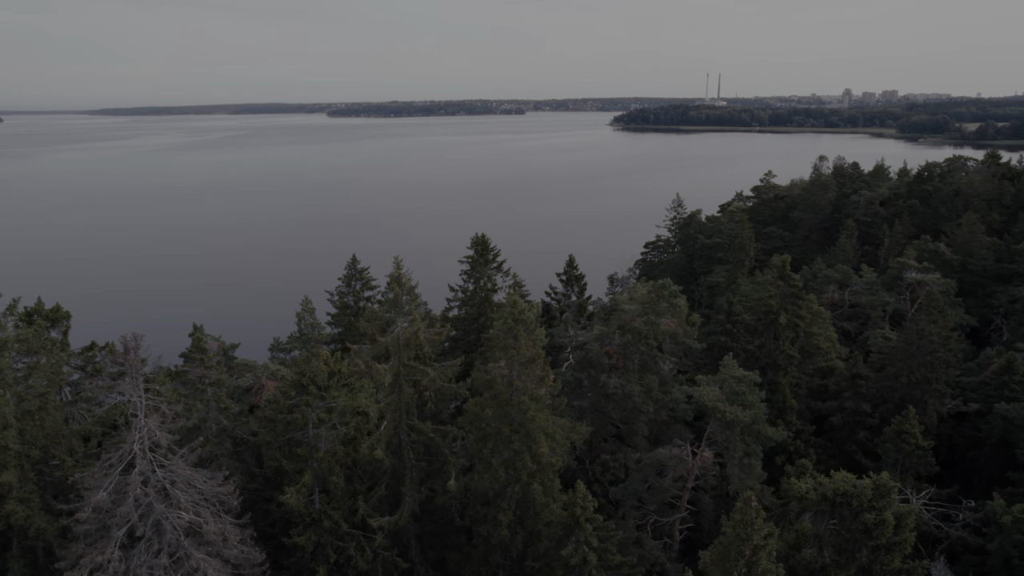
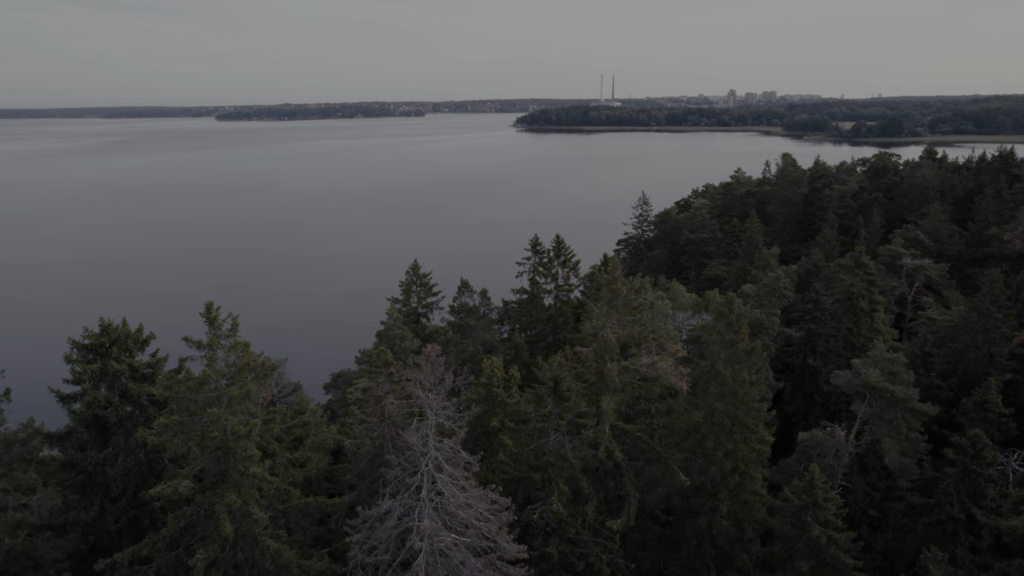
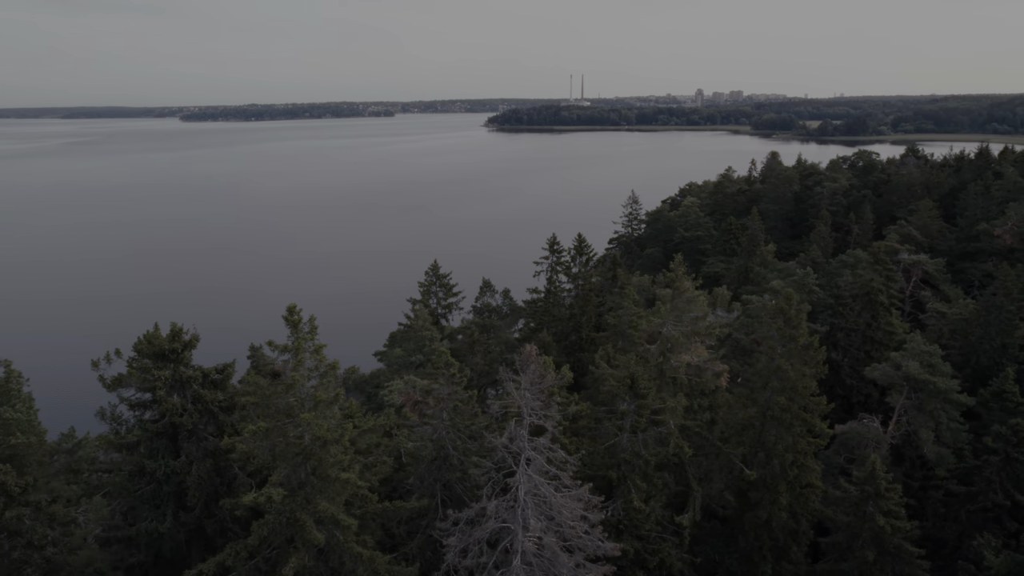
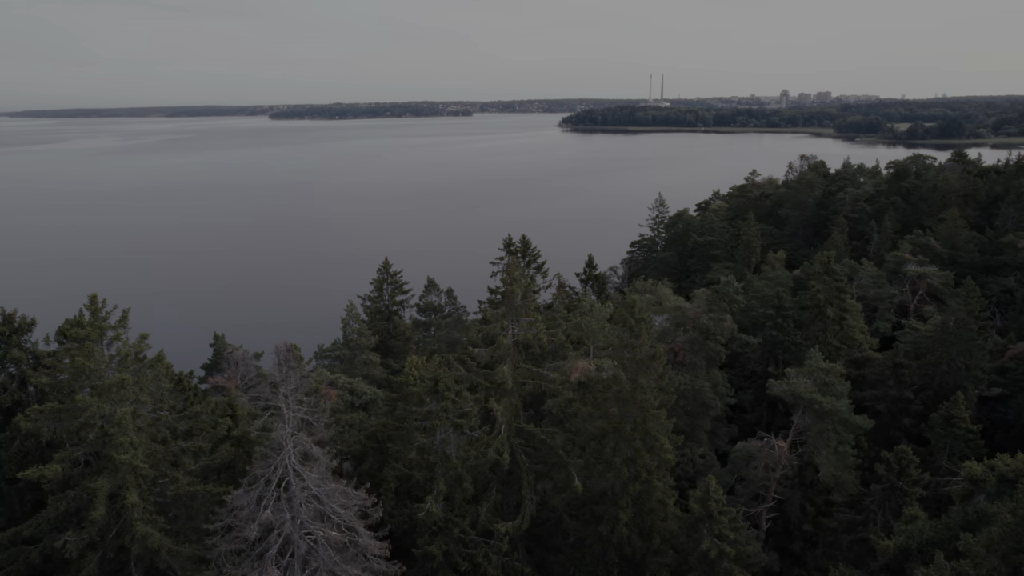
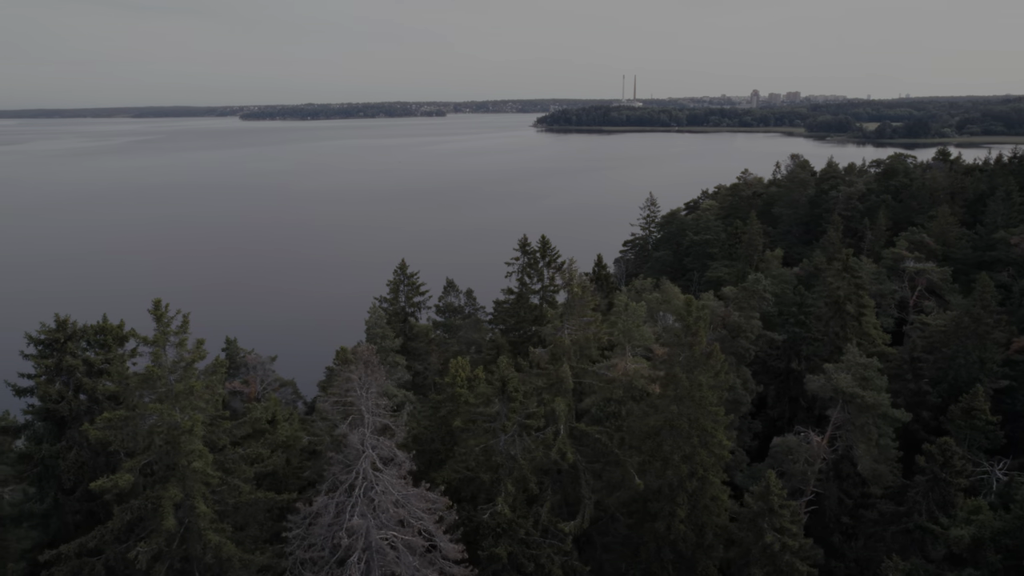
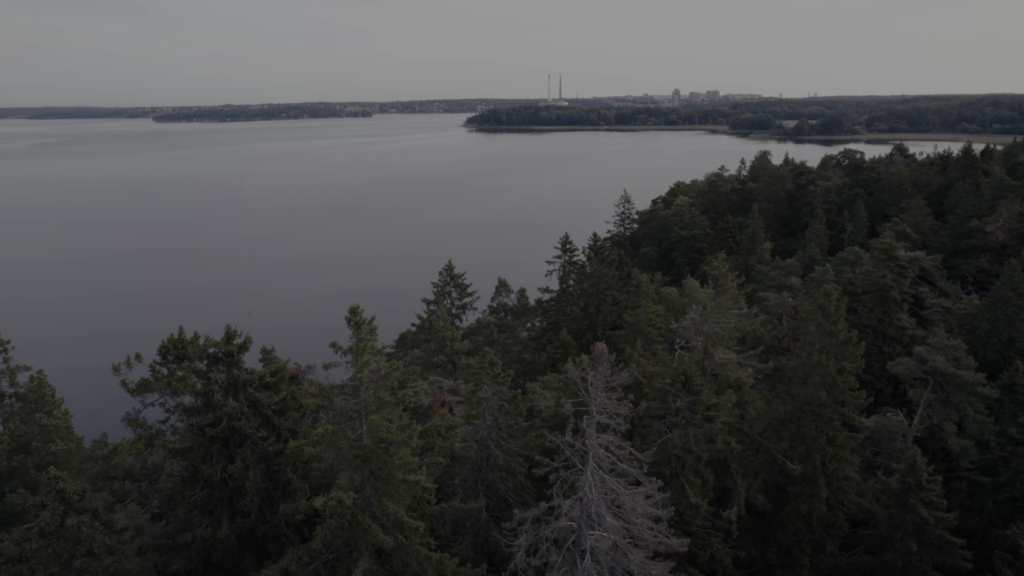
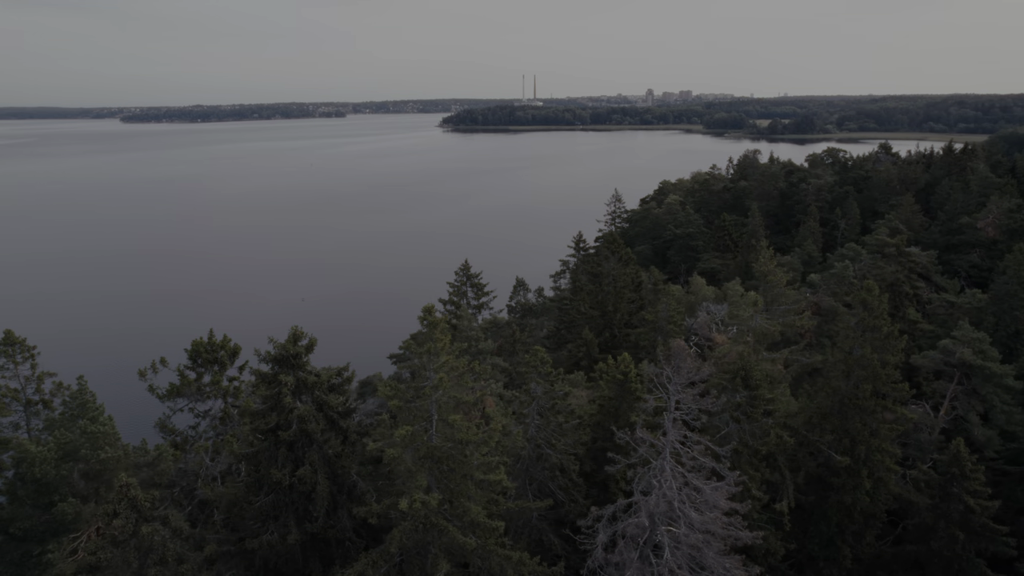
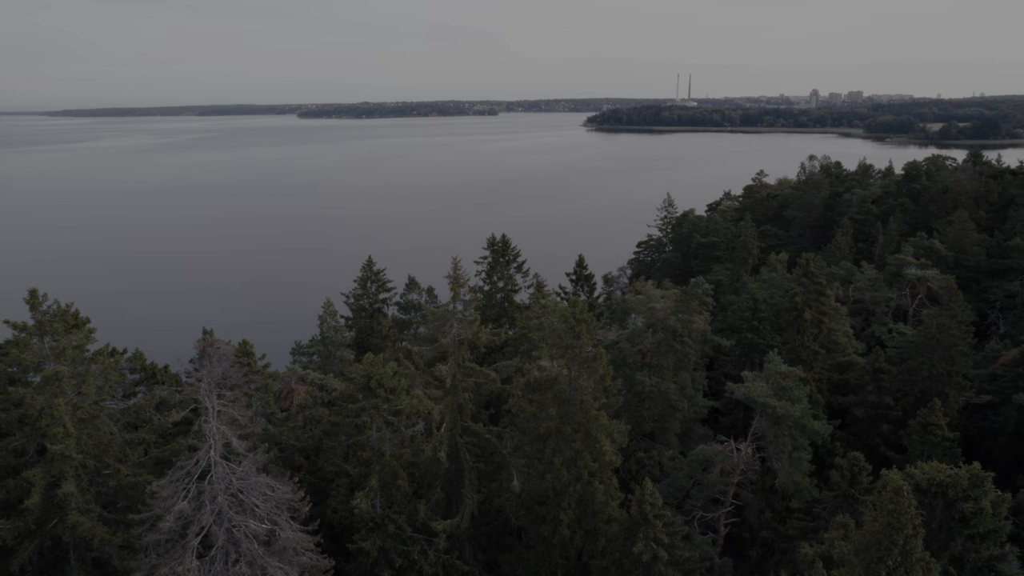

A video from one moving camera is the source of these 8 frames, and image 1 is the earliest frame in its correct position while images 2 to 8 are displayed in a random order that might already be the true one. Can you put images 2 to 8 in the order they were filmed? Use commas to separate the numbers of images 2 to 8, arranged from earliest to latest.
8, 4, 5, 2, 3, 6, 7
